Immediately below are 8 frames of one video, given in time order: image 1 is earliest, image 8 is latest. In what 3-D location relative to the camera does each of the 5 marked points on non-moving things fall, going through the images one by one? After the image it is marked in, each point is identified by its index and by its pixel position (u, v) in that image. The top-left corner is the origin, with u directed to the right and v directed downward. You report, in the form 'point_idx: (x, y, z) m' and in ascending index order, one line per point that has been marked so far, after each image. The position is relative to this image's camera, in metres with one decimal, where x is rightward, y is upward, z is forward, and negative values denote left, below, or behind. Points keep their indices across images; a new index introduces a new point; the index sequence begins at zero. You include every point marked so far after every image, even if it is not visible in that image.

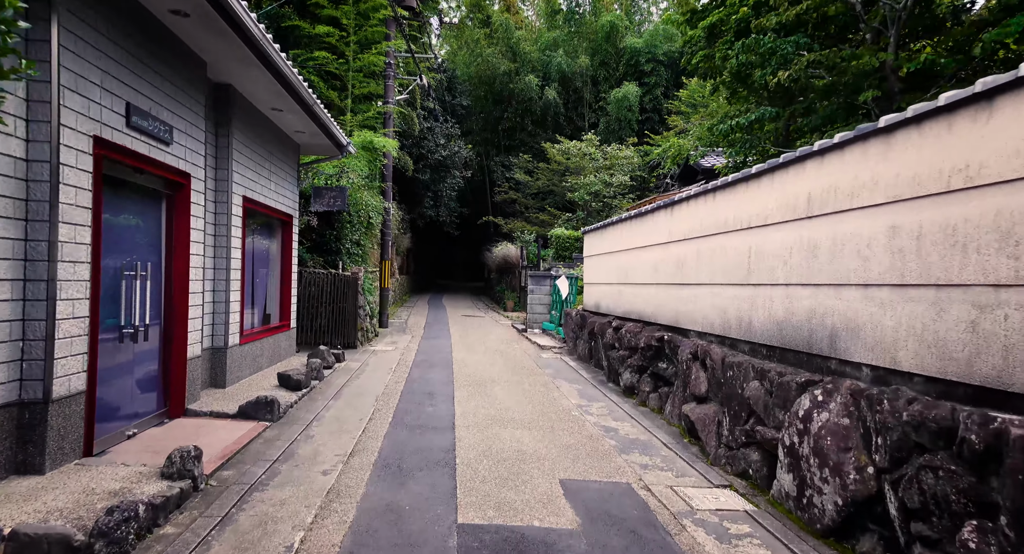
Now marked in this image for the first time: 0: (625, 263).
0: (+1.8, +0.2, +10.0) m
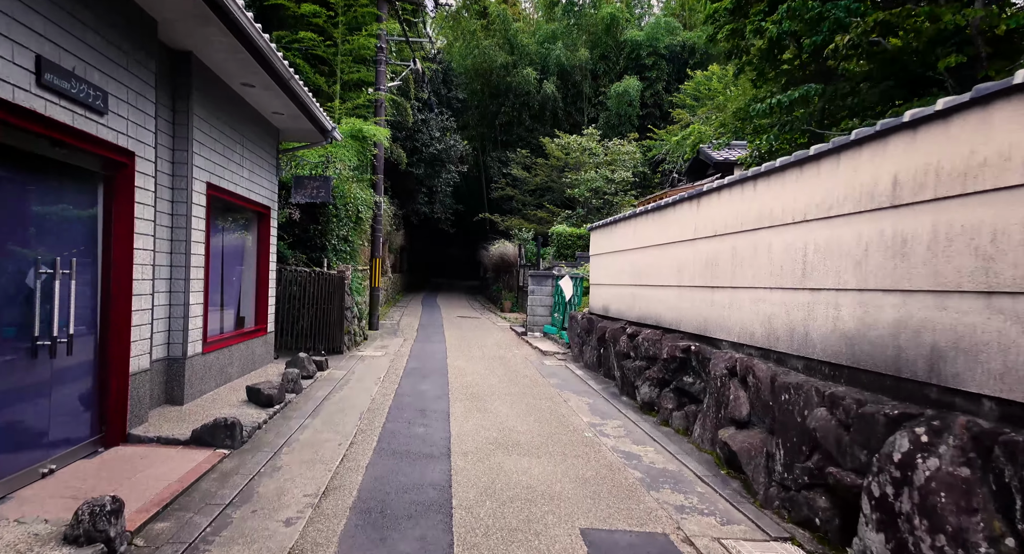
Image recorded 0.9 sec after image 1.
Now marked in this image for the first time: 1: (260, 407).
0: (+1.8, +0.2, +9.1) m
1: (-2.7, -1.4, +6.7) m
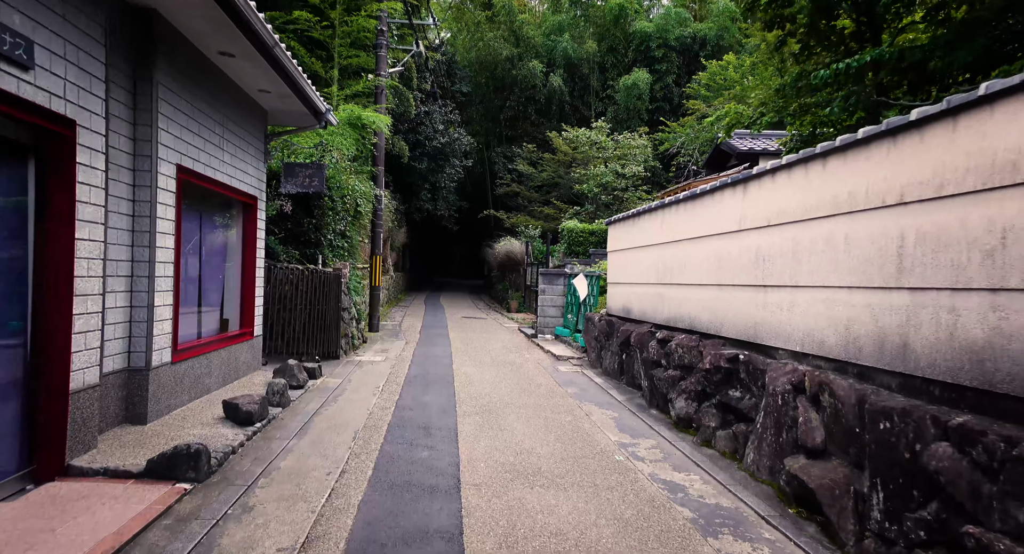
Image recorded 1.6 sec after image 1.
0: (+2.0, +0.2, +8.1) m
1: (-2.5, -1.3, +5.8) m
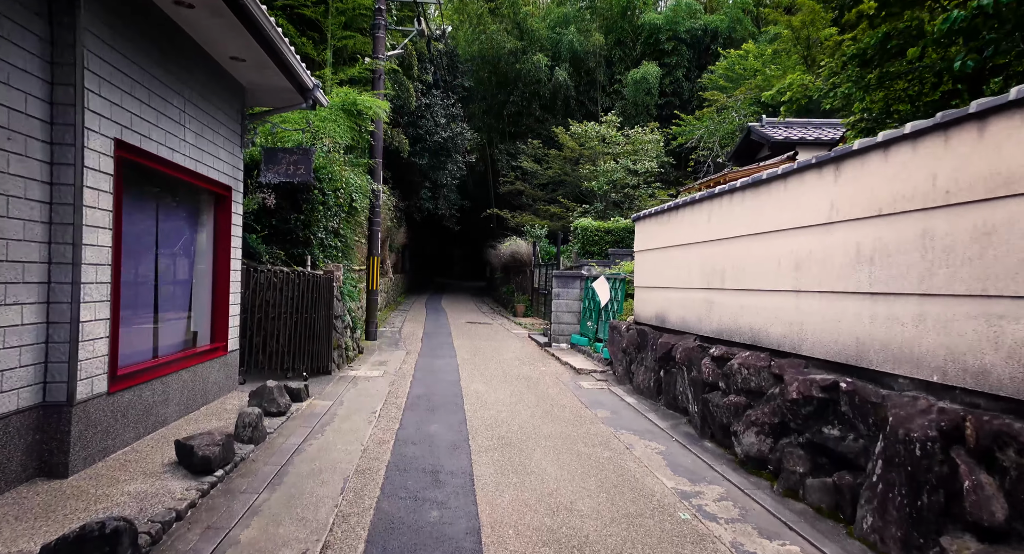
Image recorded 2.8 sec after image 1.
0: (+2.2, +0.2, +6.8) m
1: (-2.3, -1.4, +4.5) m
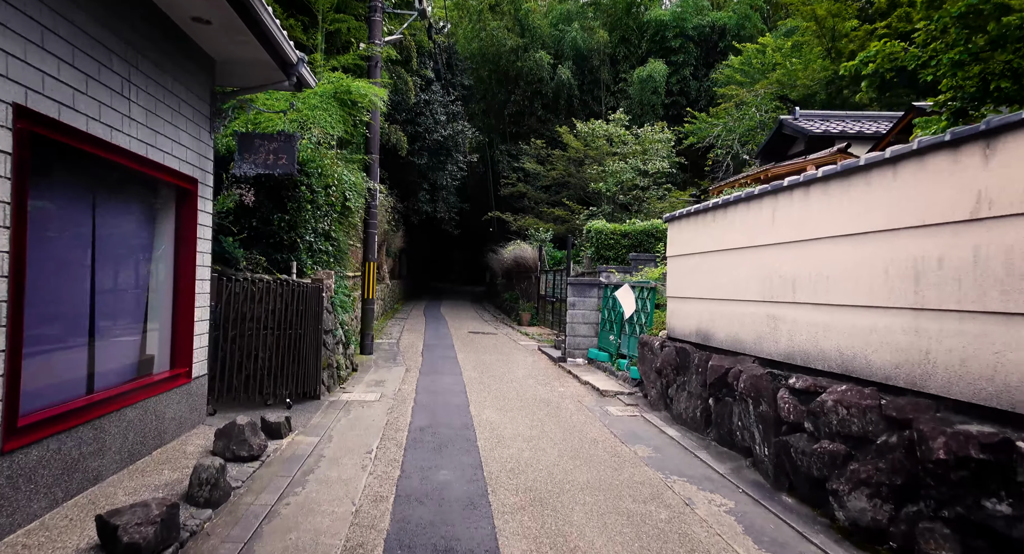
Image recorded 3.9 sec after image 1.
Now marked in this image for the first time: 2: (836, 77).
0: (+2.5, +0.1, +5.6) m
1: (-2.0, -1.5, +3.3) m
2: (+8.3, +5.1, +16.4) m
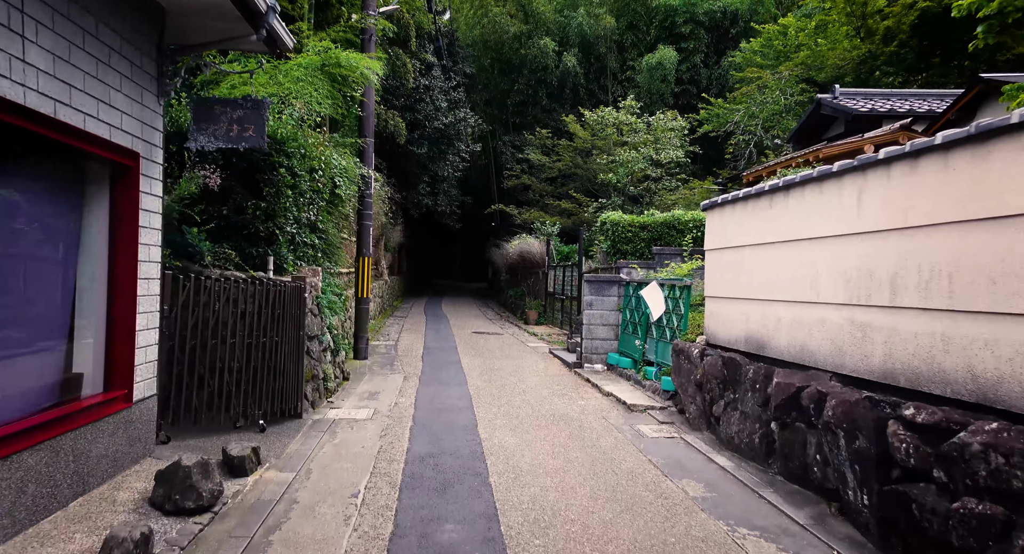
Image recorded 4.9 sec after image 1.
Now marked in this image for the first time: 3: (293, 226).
0: (+2.6, +0.1, +4.4) m
1: (-1.9, -1.5, +2.1) m
2: (+8.4, +5.2, +15.2) m
3: (-2.6, +0.6, +7.6) m
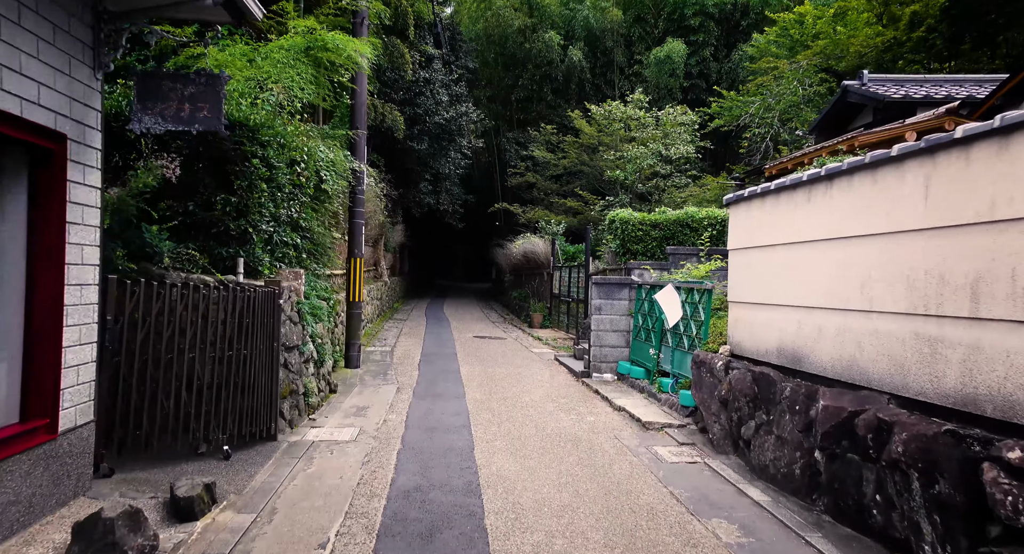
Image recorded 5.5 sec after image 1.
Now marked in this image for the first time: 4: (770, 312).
0: (+2.6, +0.1, +3.6) m
1: (-1.9, -1.5, +1.3) m
2: (+8.5, +5.2, +14.3) m
3: (-2.6, +0.6, +6.9) m
4: (+2.4, -0.3, +5.9) m
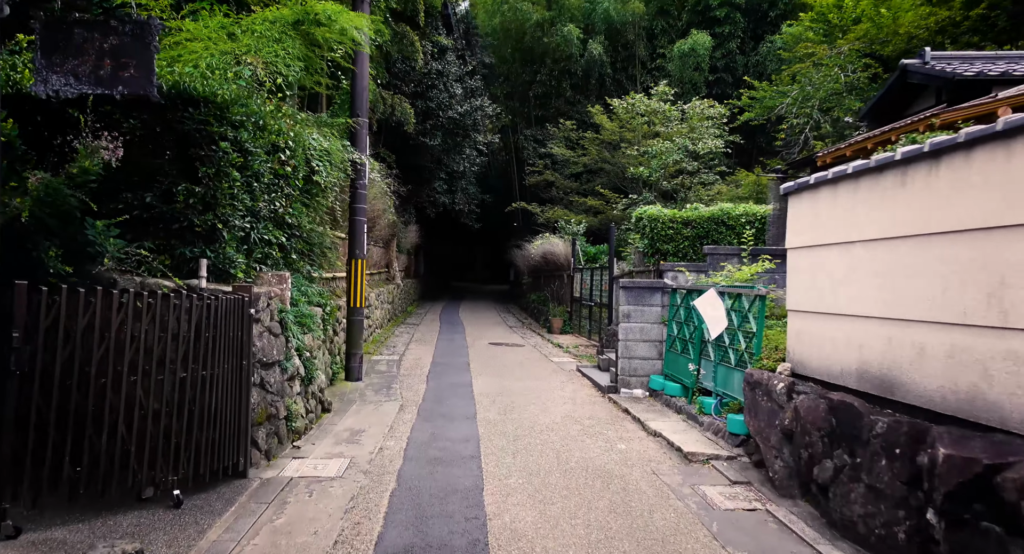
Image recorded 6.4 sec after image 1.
0: (+2.7, +0.1, +2.5) m
1: (-1.9, -1.5, +0.3) m
2: (+8.9, +5.1, +13.0) m
3: (-2.4, +0.5, +5.9) m
4: (+2.5, -0.4, +4.8) m
